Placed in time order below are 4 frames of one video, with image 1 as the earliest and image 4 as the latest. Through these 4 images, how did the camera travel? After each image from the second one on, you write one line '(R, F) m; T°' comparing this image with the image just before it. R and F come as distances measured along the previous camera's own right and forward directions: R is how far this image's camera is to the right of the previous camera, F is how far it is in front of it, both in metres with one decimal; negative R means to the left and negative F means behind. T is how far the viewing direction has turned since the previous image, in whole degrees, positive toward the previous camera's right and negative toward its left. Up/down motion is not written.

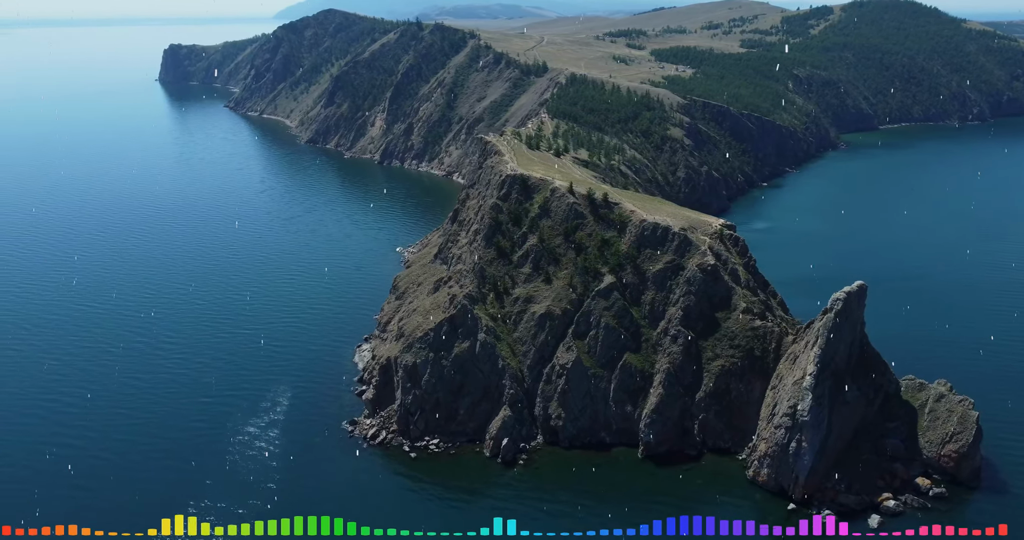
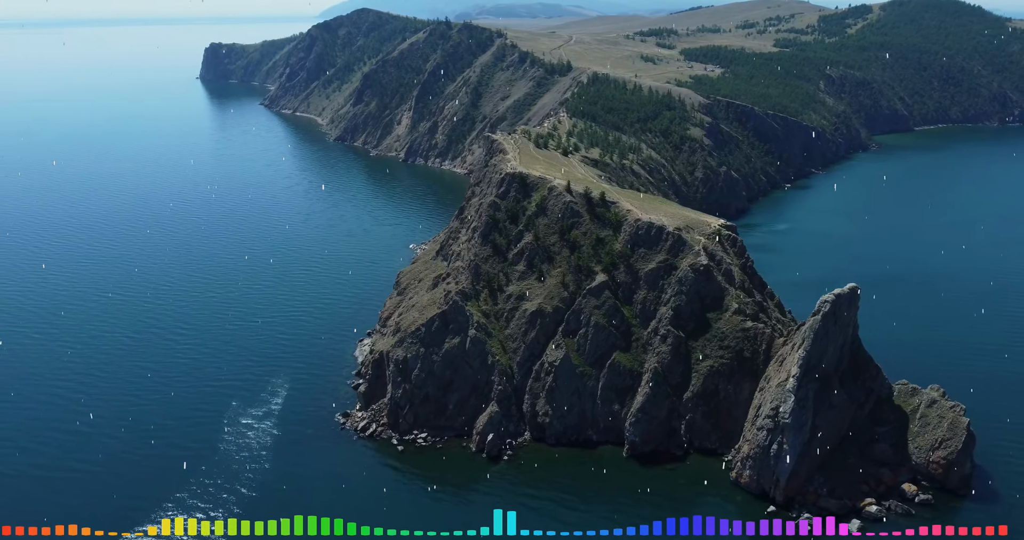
(+5.2, -0.6) m; -3°
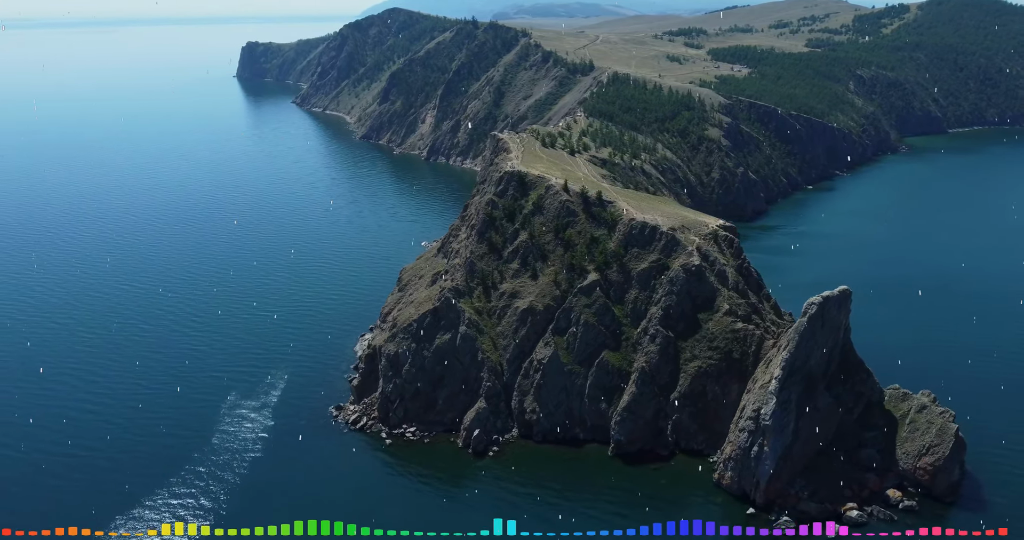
(+4.9, -0.5) m; -3°
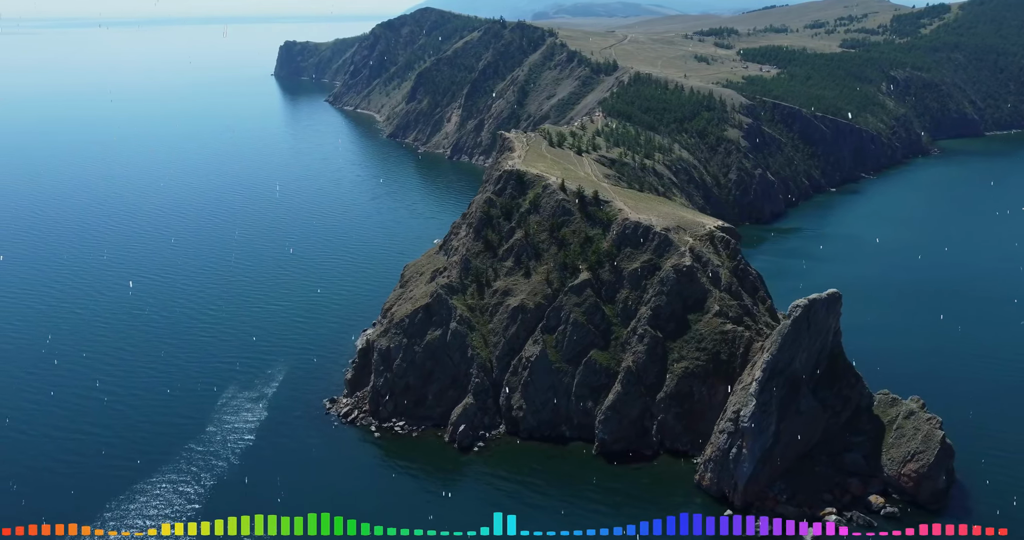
(+5.2, -0.4) m; -3°
